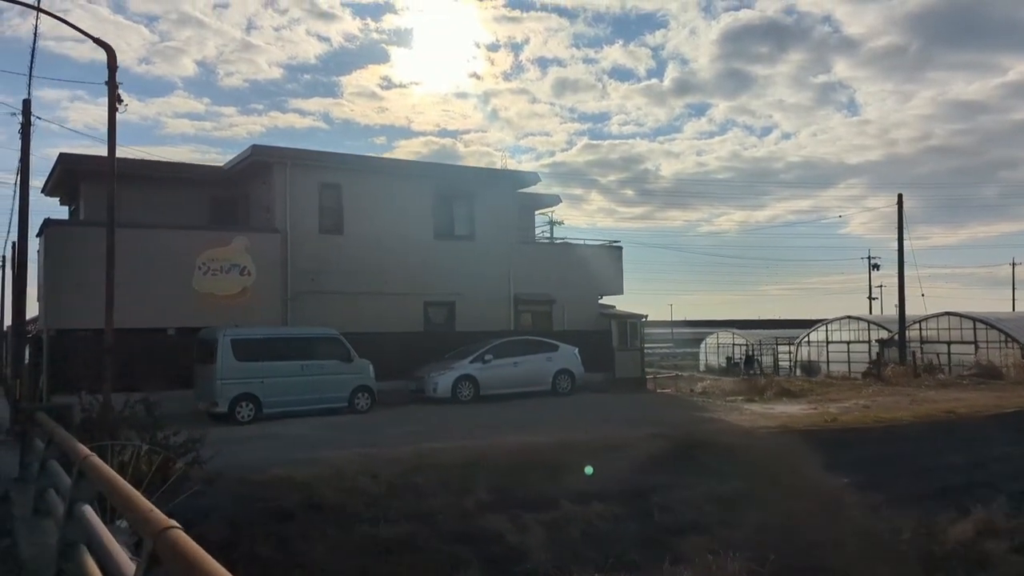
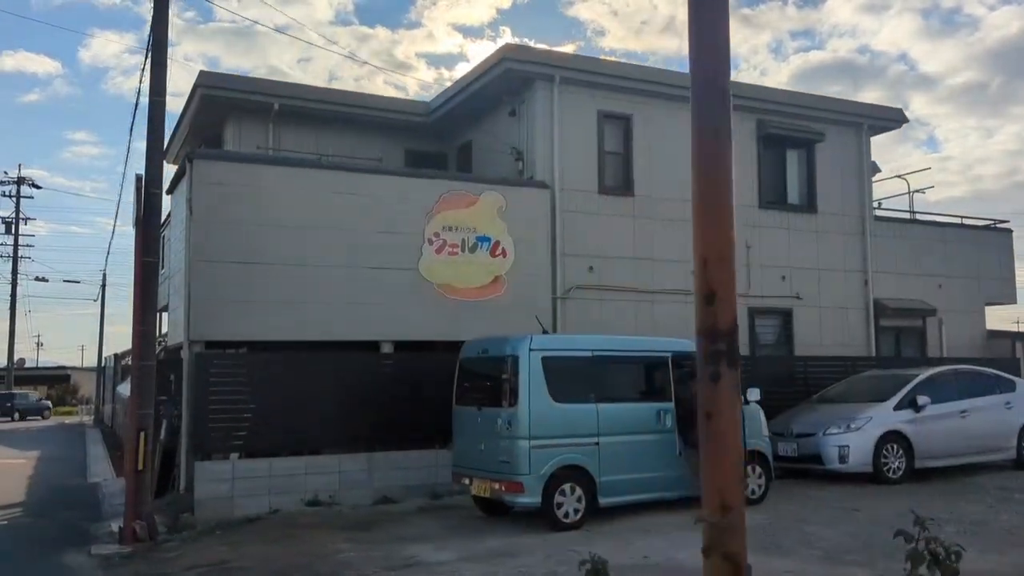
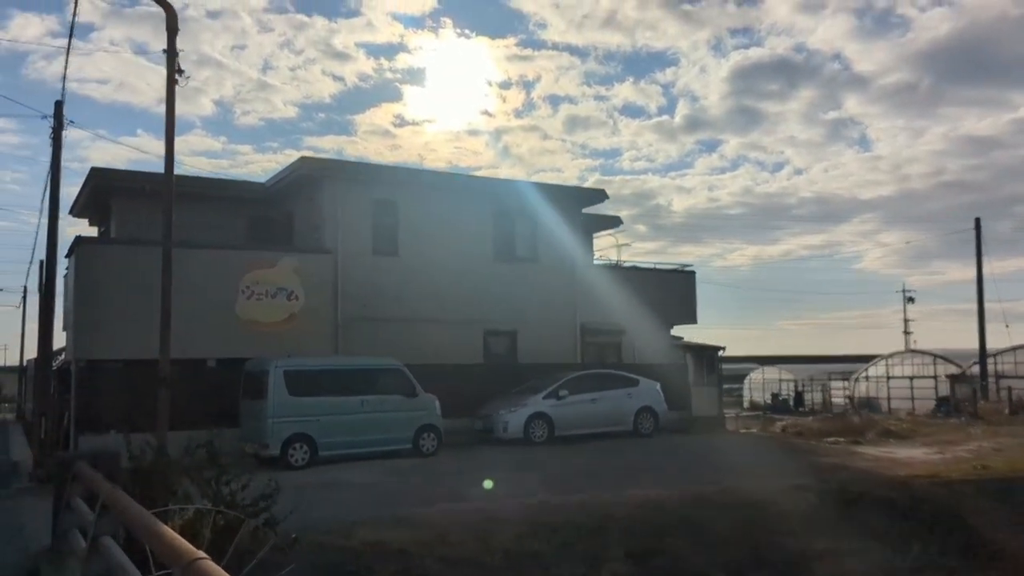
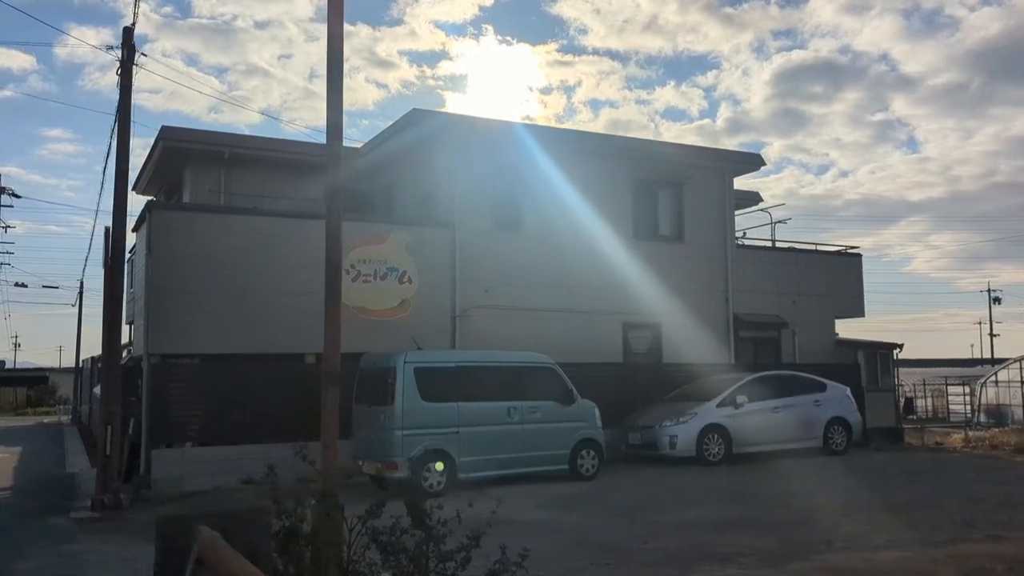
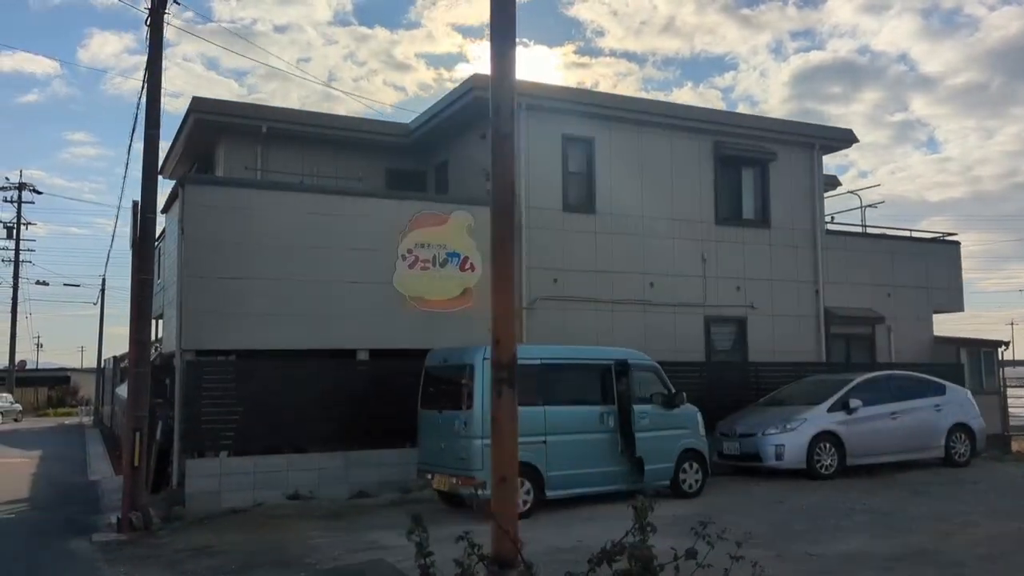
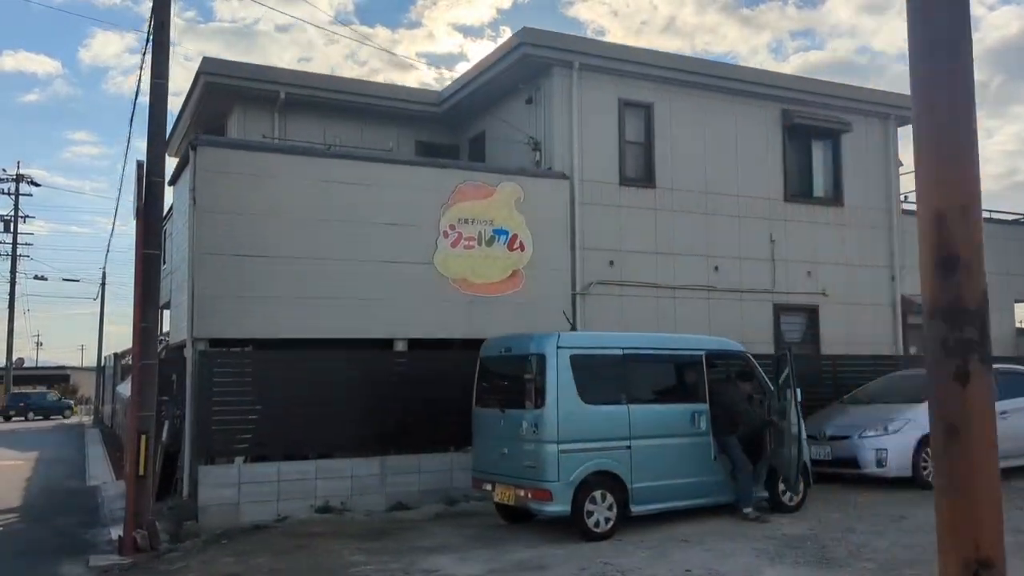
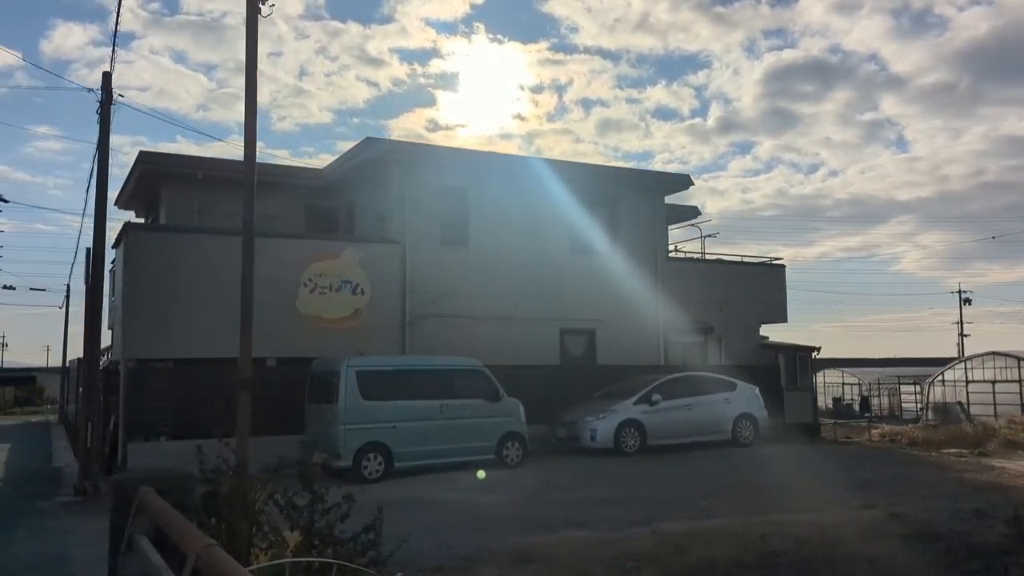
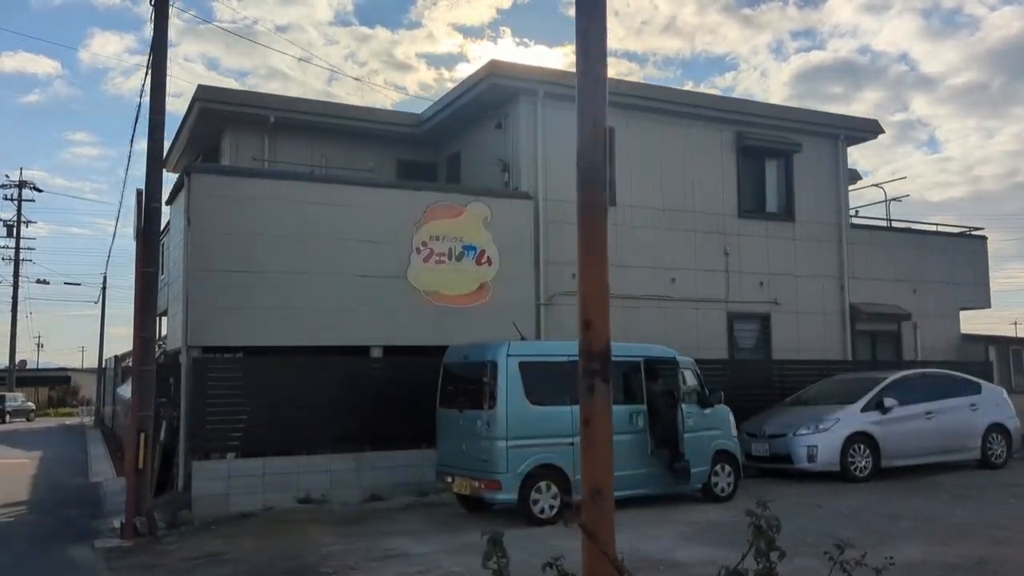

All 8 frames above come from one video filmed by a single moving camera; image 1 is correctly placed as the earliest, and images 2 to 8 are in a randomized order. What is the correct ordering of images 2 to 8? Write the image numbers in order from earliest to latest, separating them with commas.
3, 7, 4, 5, 8, 2, 6
